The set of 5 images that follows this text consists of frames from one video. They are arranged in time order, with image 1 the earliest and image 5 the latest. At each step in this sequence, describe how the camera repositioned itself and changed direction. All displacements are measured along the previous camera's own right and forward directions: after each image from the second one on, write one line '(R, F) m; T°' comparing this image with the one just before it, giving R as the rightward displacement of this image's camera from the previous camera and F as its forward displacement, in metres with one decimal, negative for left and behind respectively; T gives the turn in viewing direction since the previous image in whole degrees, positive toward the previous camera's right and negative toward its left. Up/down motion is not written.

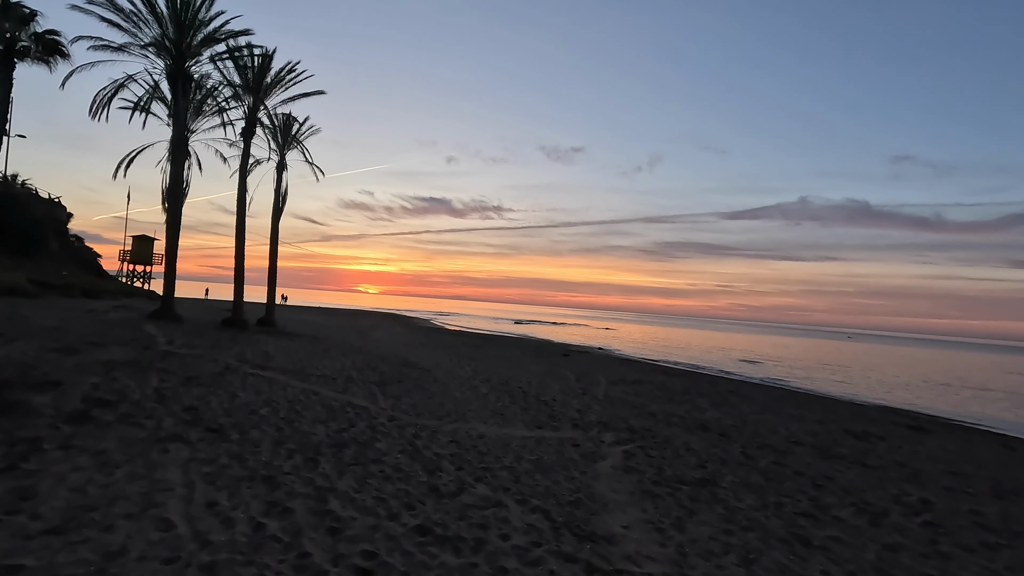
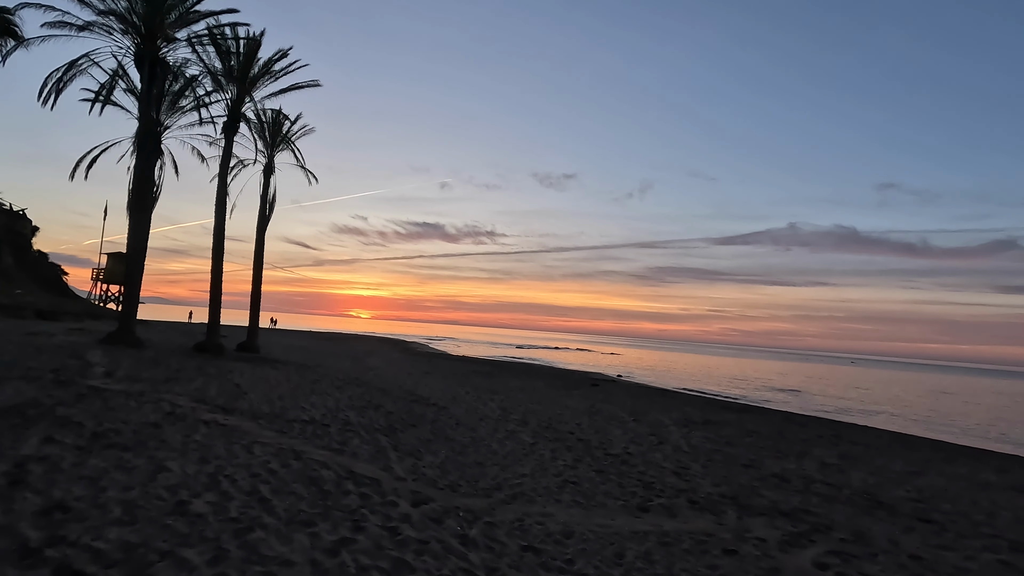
(-1.1, +3.4) m; +1°
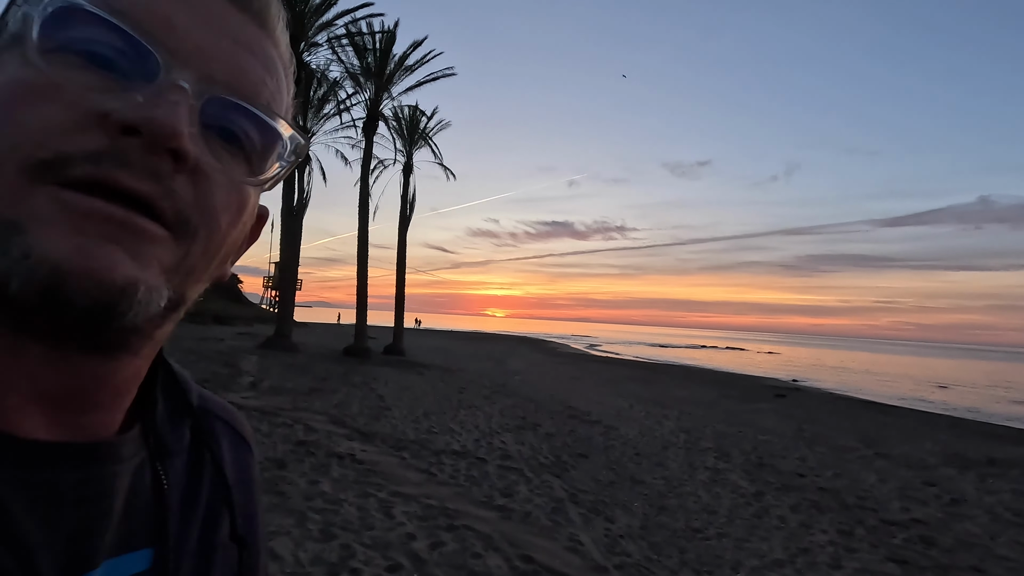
(-0.9, +2.2) m; -13°
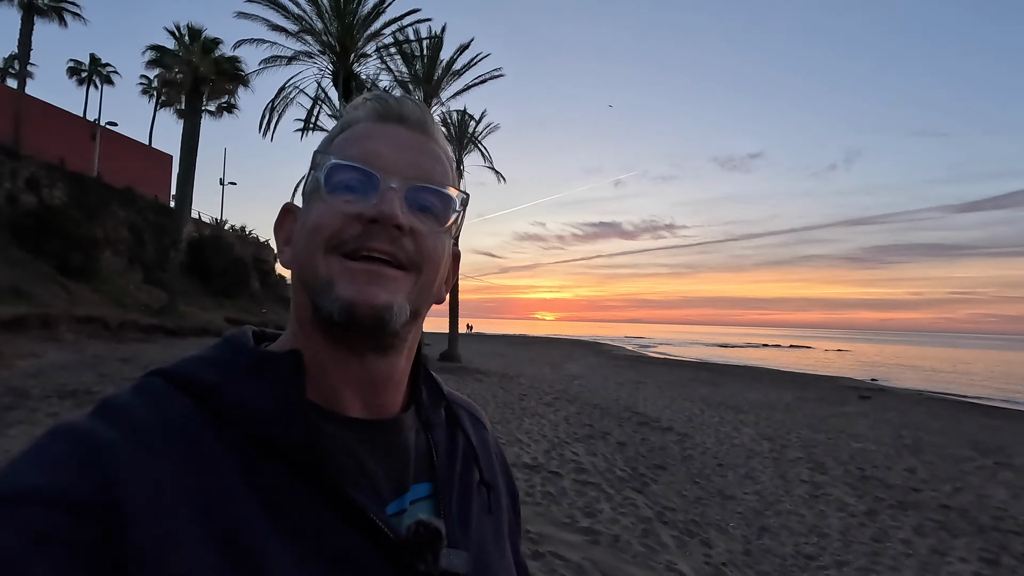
(-0.3, +0.4) m; -5°
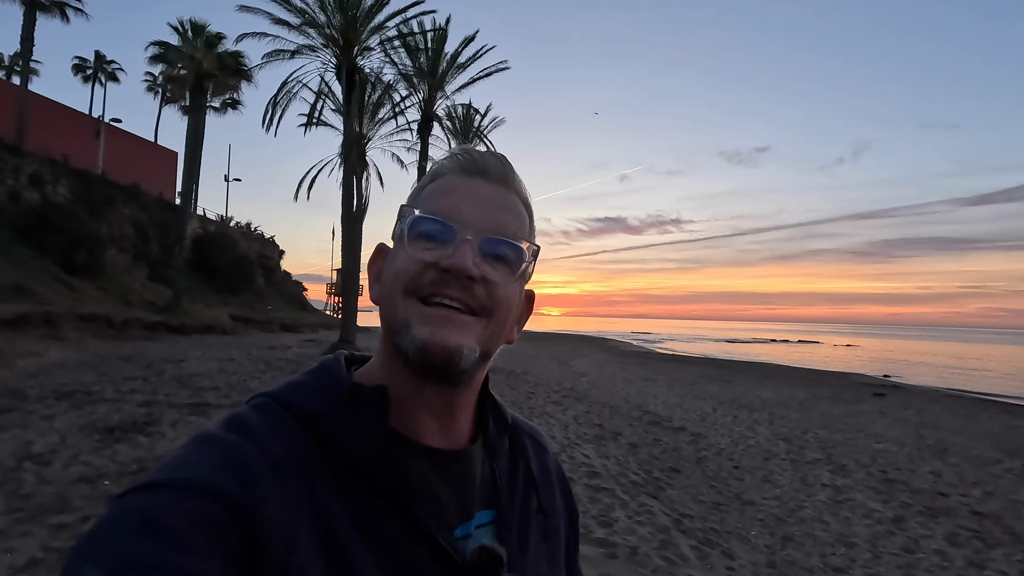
(0.0, +0.3) m; -1°
